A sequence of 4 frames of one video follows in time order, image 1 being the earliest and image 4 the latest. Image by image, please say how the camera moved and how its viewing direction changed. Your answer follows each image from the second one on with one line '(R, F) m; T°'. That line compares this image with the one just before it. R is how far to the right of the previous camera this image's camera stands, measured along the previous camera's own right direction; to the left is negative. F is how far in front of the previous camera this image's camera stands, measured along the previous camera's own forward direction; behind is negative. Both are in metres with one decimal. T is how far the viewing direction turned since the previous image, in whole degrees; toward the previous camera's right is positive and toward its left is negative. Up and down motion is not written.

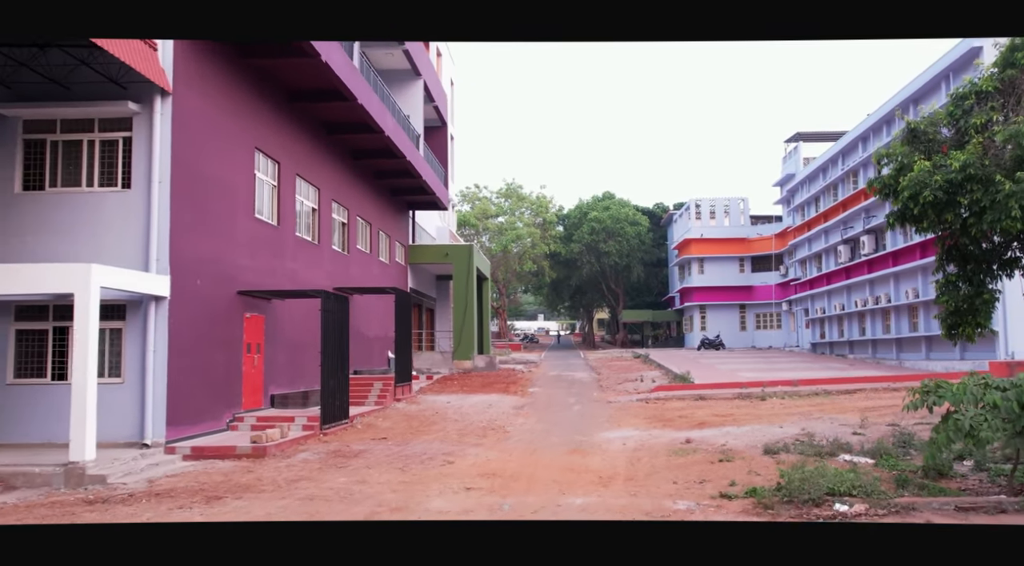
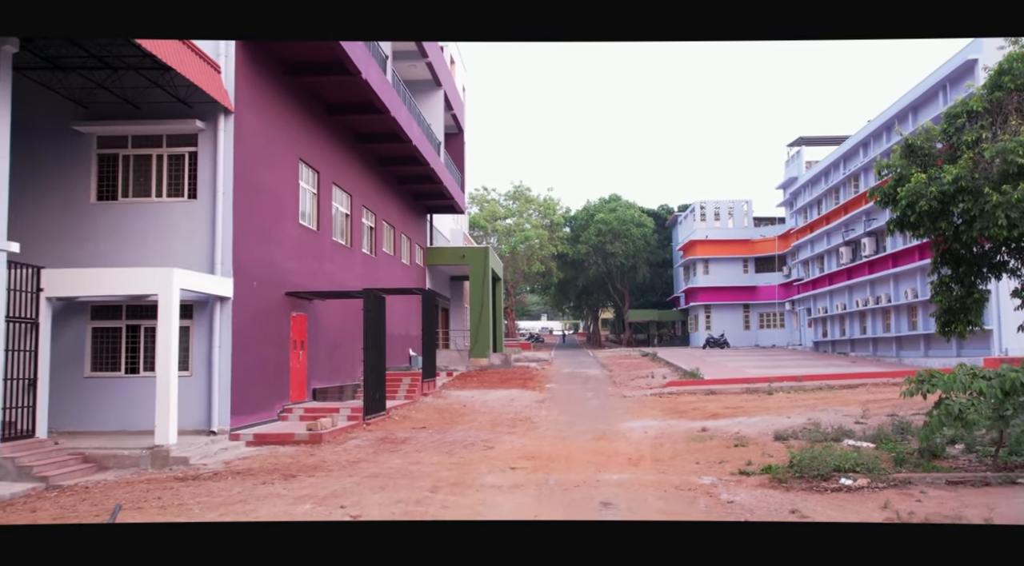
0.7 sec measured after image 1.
(-0.6, -1.1) m; 0°
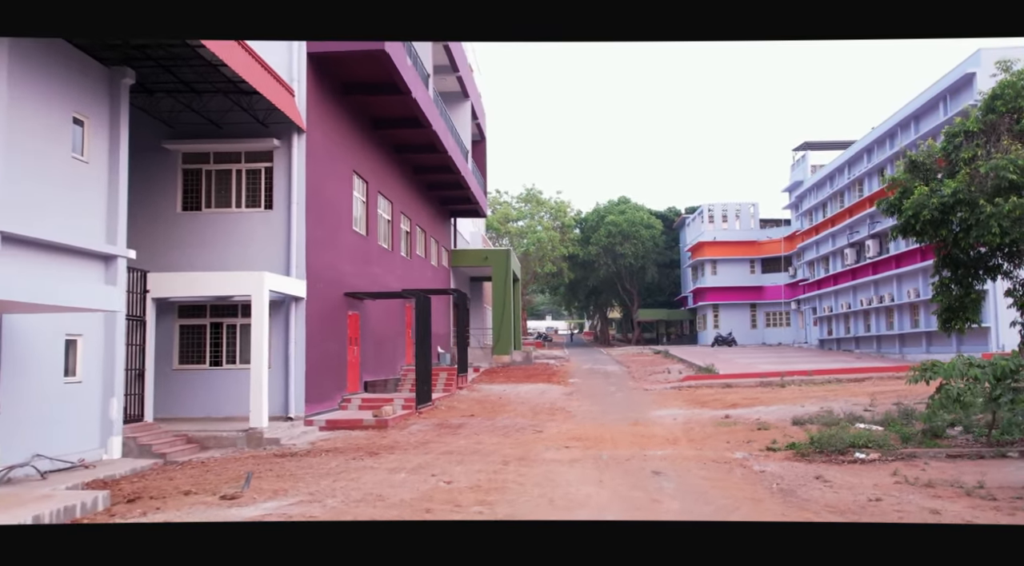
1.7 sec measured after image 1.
(-0.8, -1.4) m; 0°
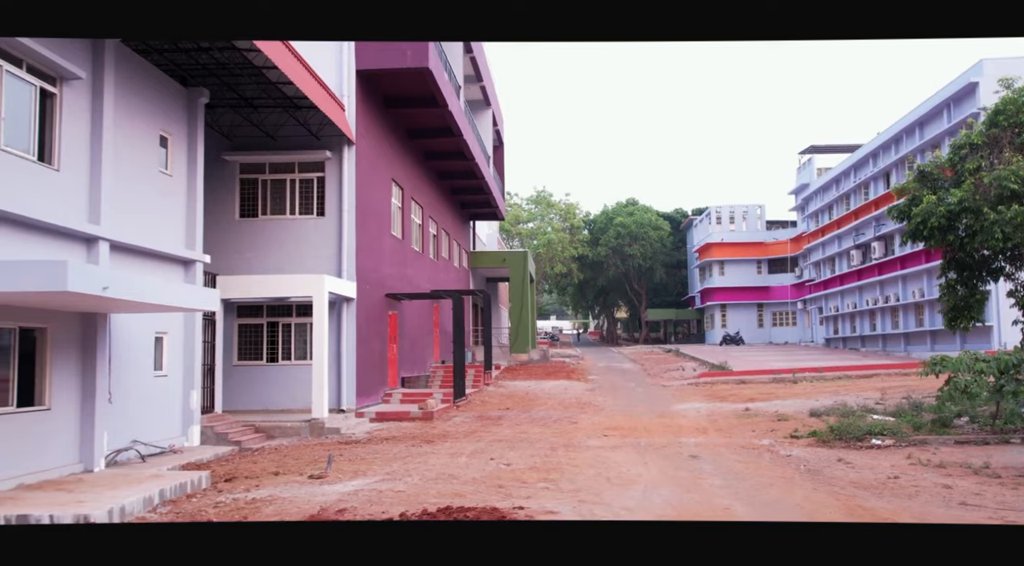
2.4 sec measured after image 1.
(-0.7, -1.0) m; 0°
